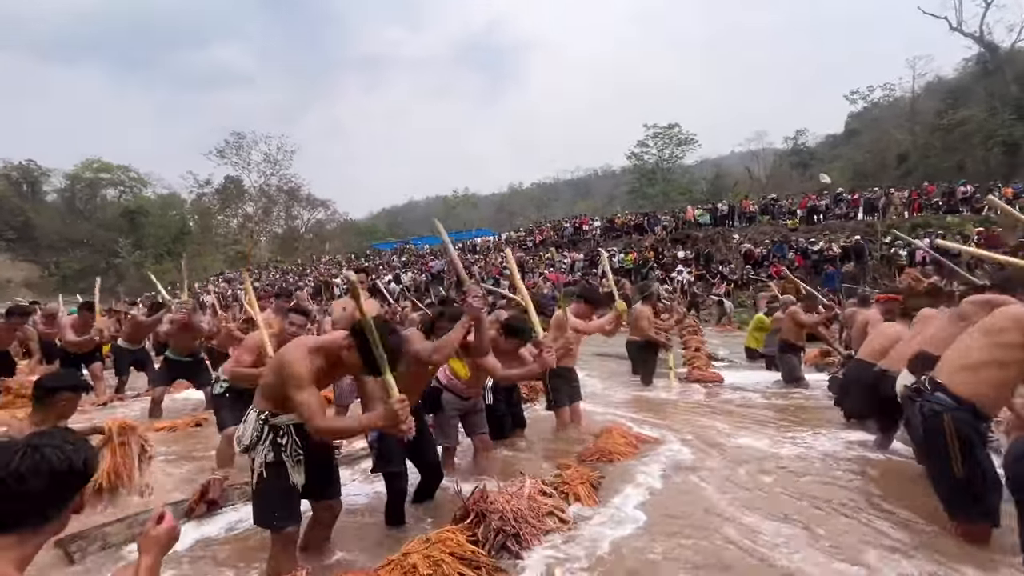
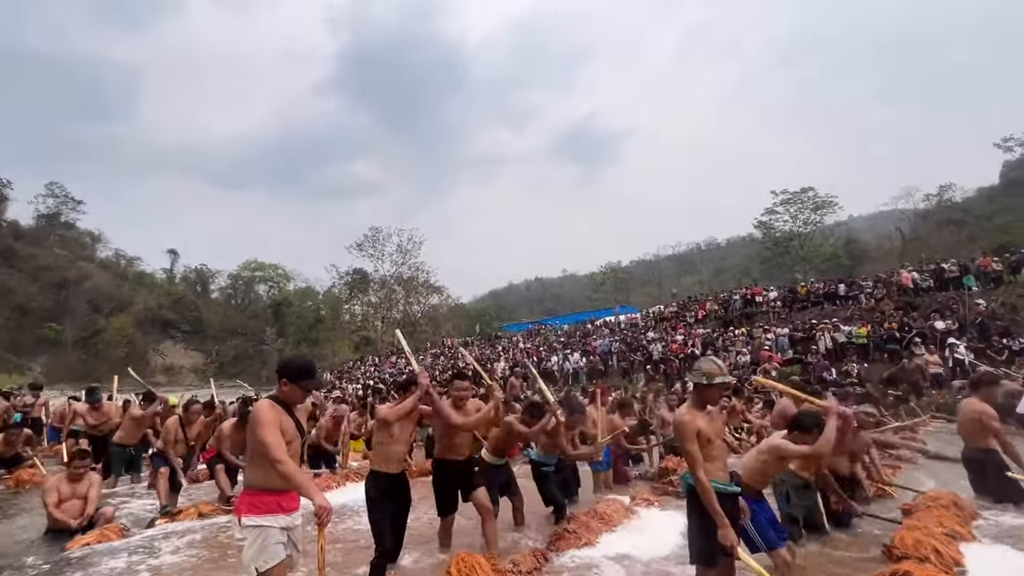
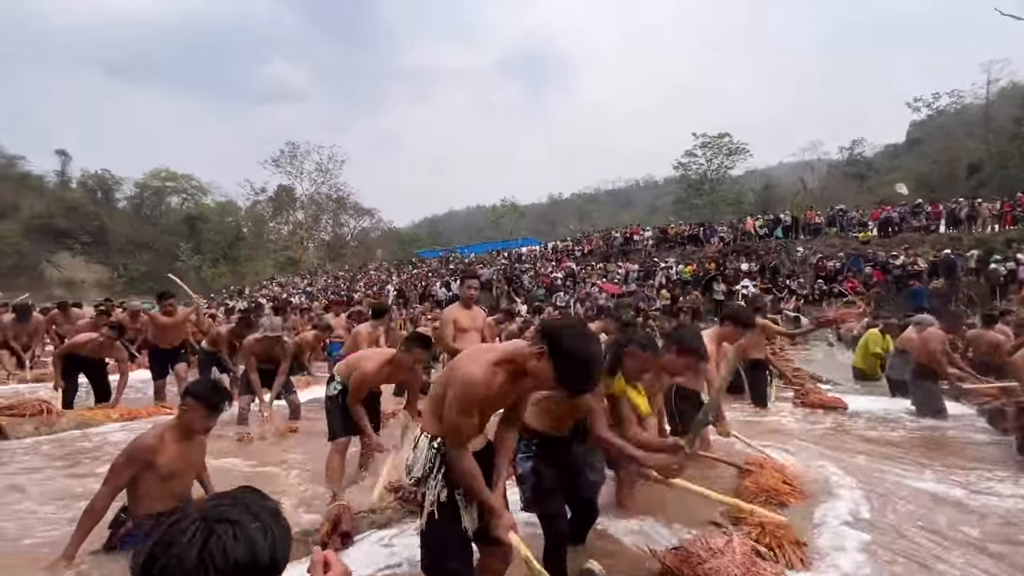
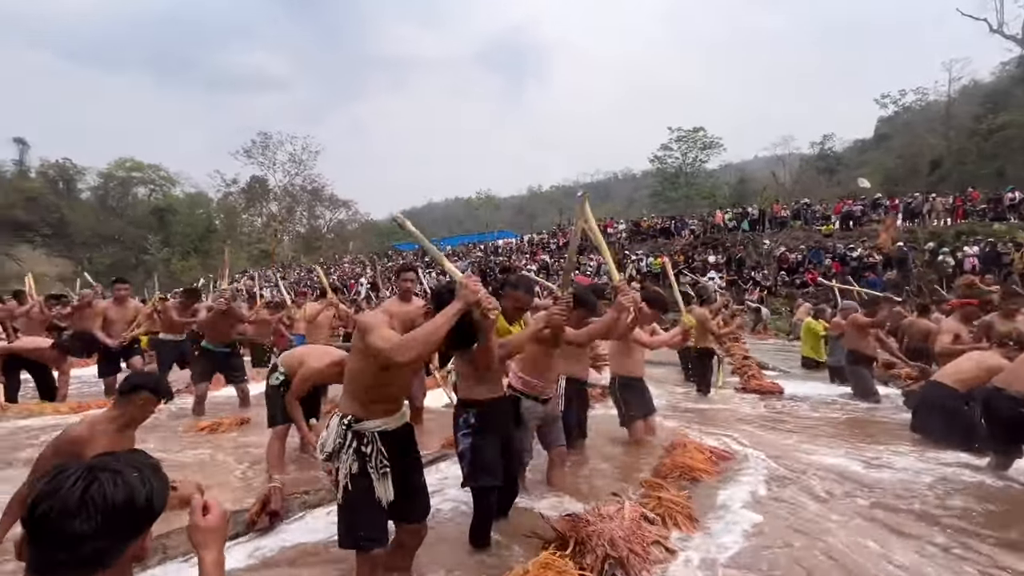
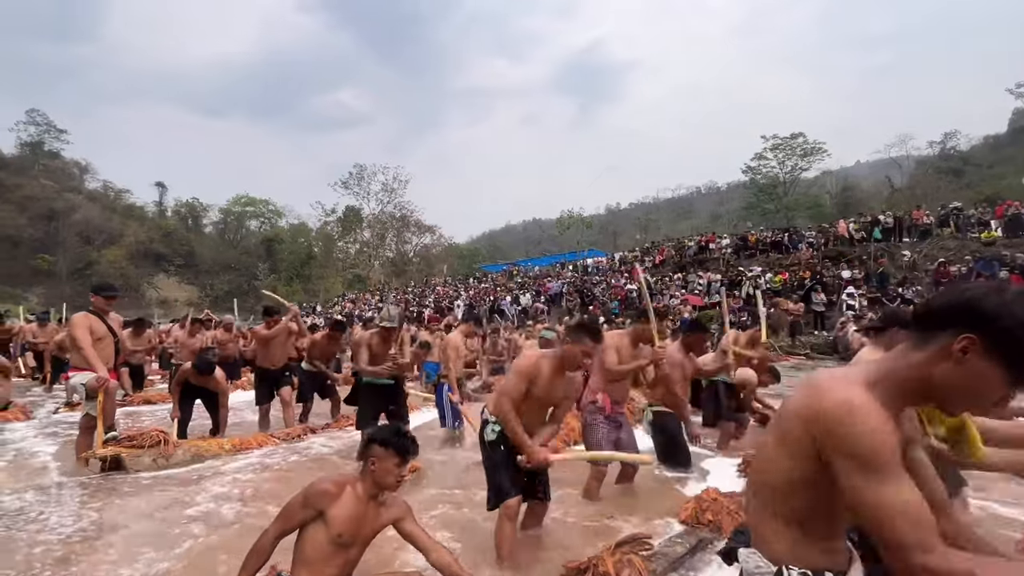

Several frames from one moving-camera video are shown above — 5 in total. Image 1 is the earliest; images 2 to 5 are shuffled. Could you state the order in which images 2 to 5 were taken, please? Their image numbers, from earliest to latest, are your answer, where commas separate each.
4, 3, 5, 2
